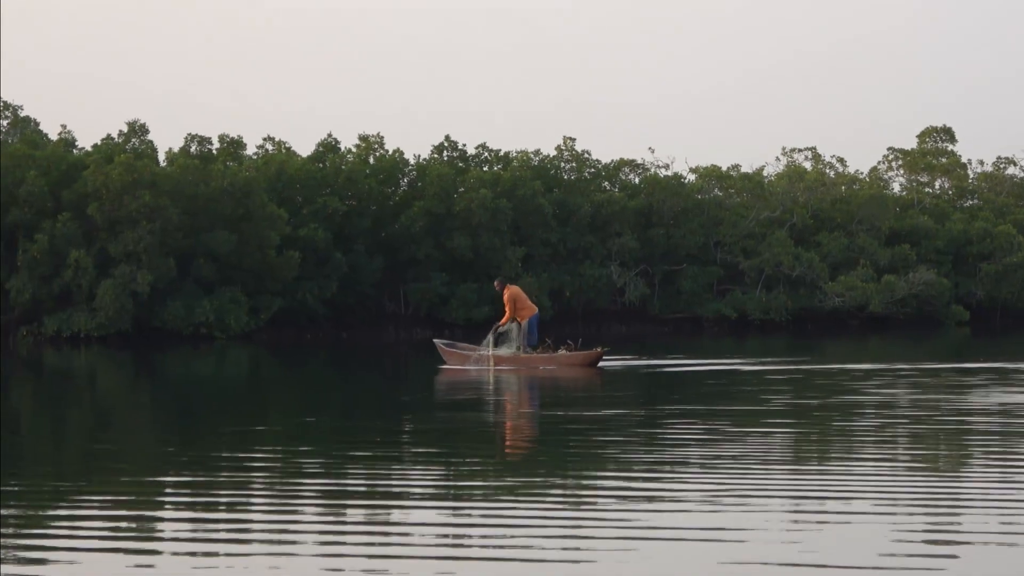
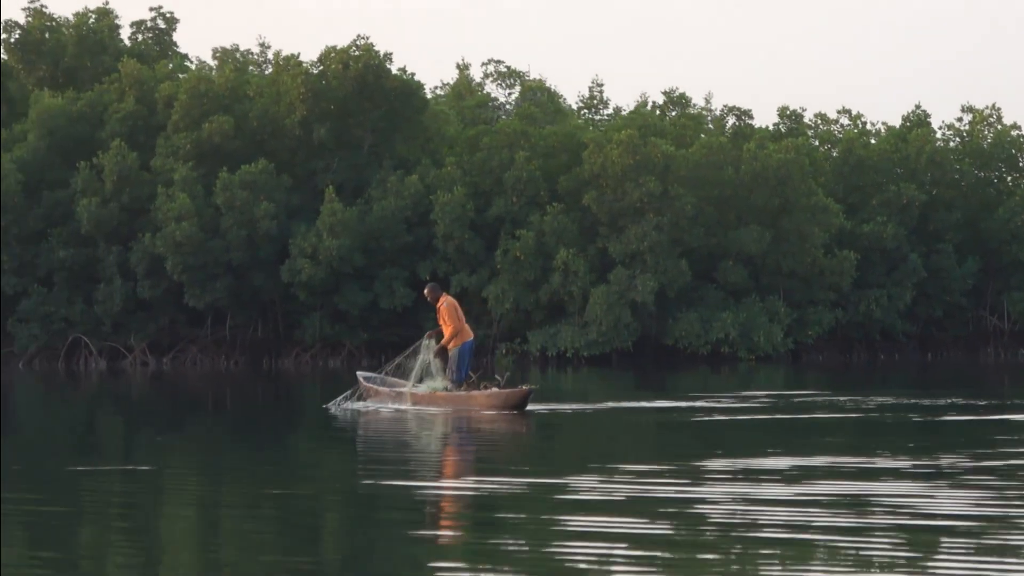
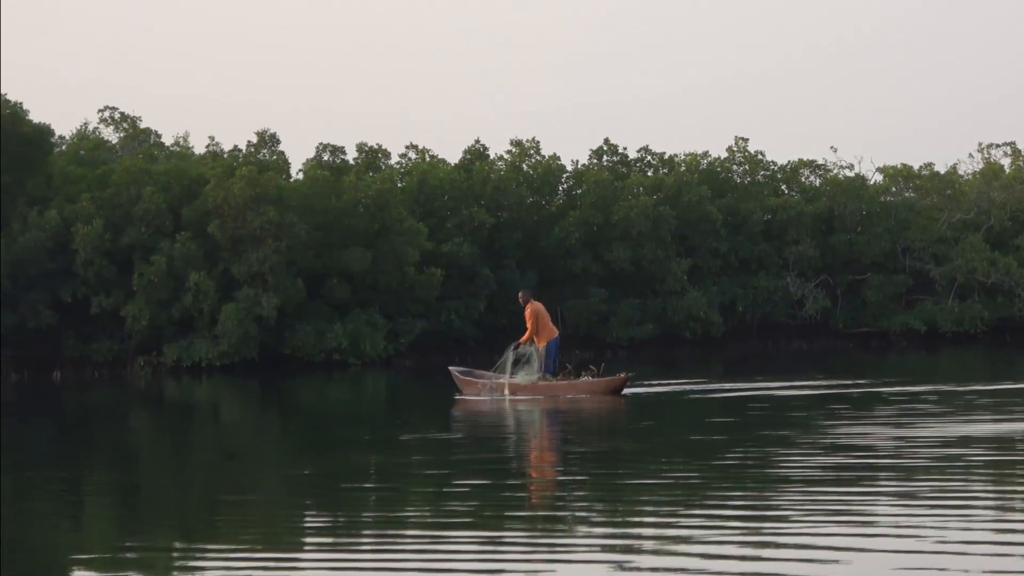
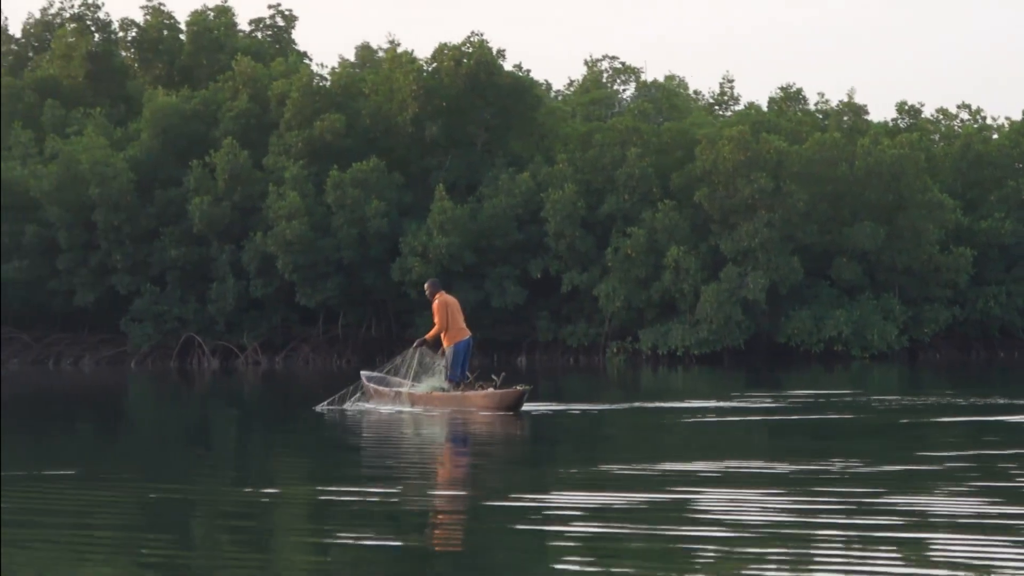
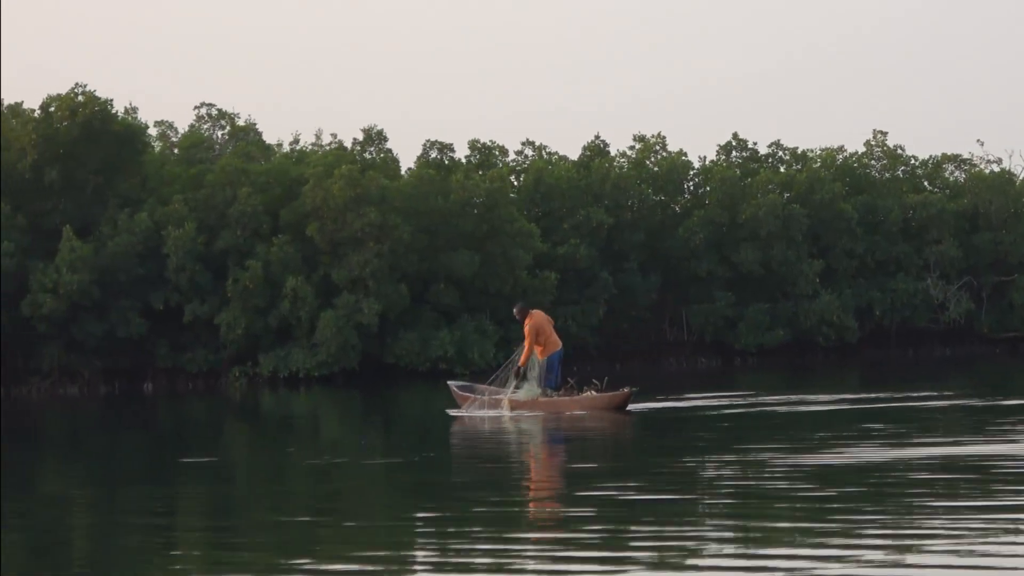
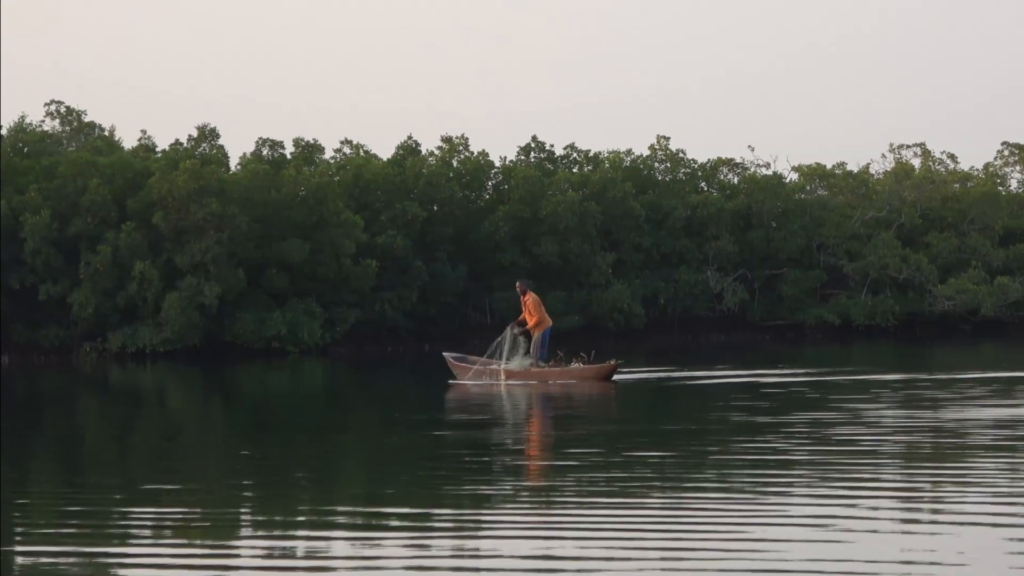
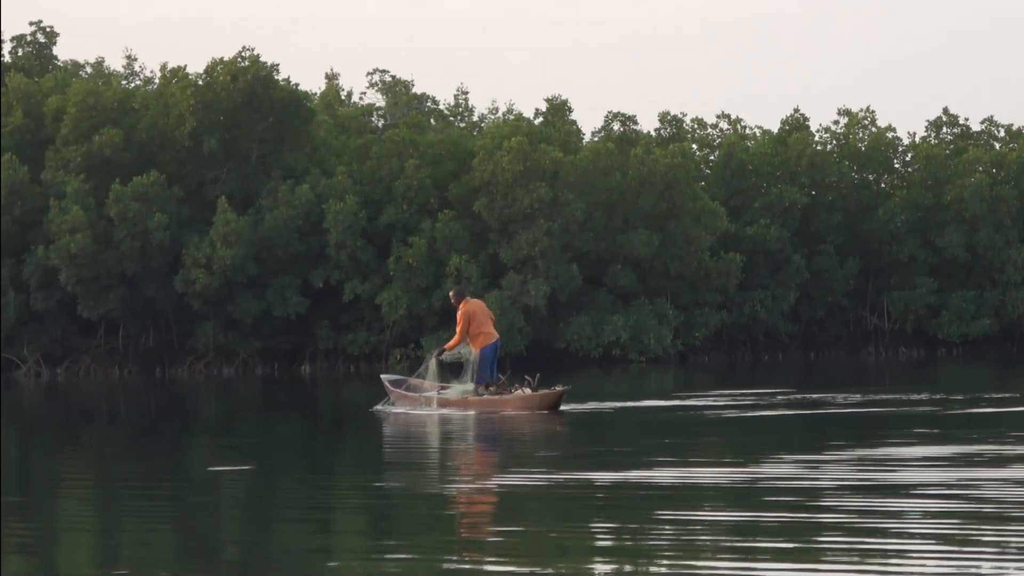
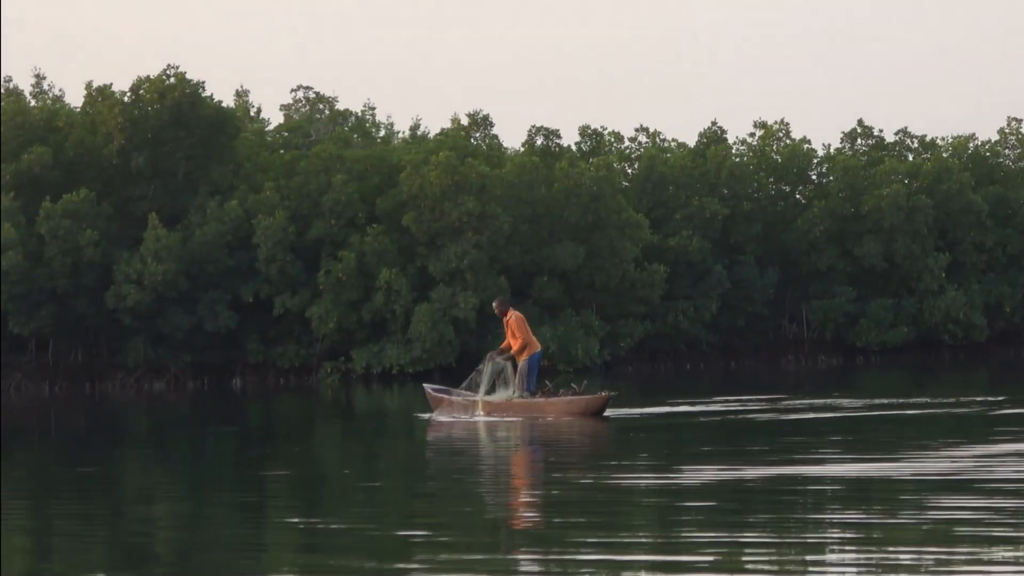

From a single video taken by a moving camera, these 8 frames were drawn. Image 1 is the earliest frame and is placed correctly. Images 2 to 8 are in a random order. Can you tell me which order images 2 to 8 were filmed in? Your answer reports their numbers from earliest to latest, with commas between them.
6, 3, 5, 8, 7, 2, 4
